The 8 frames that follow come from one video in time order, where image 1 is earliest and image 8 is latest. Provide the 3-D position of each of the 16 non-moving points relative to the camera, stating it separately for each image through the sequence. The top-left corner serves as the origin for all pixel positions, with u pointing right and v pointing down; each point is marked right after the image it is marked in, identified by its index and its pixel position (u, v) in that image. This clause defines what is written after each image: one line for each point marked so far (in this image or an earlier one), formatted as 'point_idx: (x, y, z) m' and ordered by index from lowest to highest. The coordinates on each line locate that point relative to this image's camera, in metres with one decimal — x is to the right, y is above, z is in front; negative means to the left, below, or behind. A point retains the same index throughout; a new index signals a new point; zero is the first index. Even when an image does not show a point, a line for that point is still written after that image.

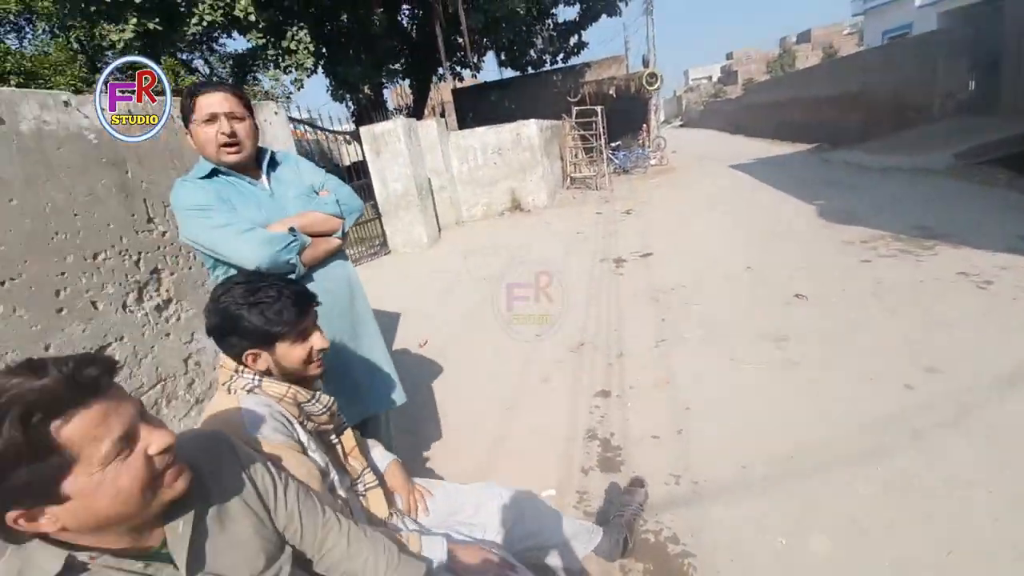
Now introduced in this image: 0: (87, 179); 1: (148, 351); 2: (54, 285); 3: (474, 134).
0: (-1.8, +0.5, +2.2) m
1: (-1.7, -0.3, +2.4) m
2: (-1.8, 0.0, +2.0) m
3: (-0.9, +3.7, +12.3) m
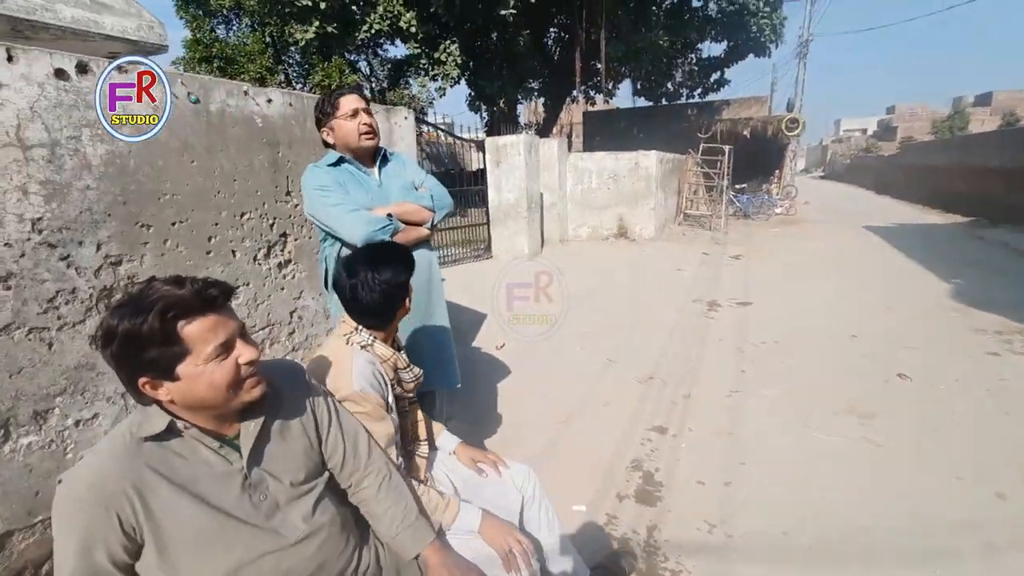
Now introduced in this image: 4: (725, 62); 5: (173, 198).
0: (-1.4, +0.8, +2.8) m
1: (-1.4, -0.1, +2.9) m
2: (-1.5, +0.3, +2.6) m
3: (+2.0, +3.2, +12.6) m
4: (+7.9, +8.4, +19.1) m
5: (-1.6, +0.4, +2.4) m
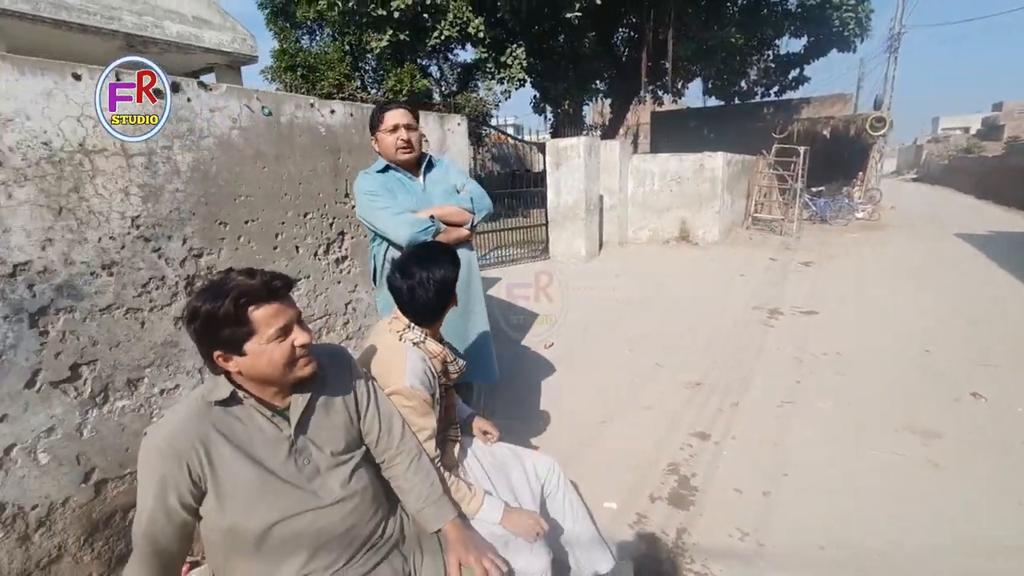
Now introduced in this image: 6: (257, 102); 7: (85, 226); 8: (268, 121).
0: (-1.2, +0.8, +3.1) m
1: (-1.2, 0.0, +3.2) m
2: (-1.3, +0.3, +2.9) m
3: (+3.4, +3.1, +12.4) m
4: (+10.3, +8.1, +18.1) m
5: (-1.4, +0.5, +2.7) m
6: (-1.4, +1.0, +2.7) m
7: (-1.8, +0.3, +2.2) m
8: (-1.3, +0.9, +2.8) m
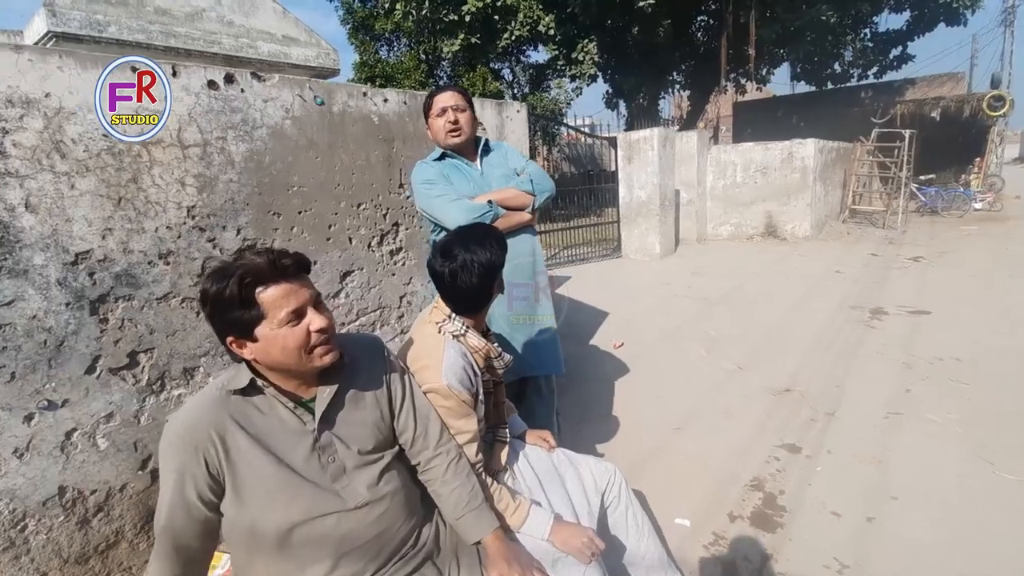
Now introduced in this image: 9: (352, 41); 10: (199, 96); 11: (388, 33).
0: (-0.8, +0.8, +3.0) m
1: (-0.8, 0.0, +3.1) m
2: (-1.0, +0.4, +2.9) m
3: (+5.0, +3.1, +11.6) m
4: (+12.6, +8.1, +16.3) m
5: (-1.1, +0.5, +2.7) m
6: (-1.1, +1.0, +2.7) m
7: (-1.6, +0.3, +2.2) m
8: (-1.0, +1.0, +2.8) m
9: (-5.0, +7.7, +16.1) m
10: (-1.4, +0.9, +2.4) m
11: (-3.8, +7.8, +15.7) m
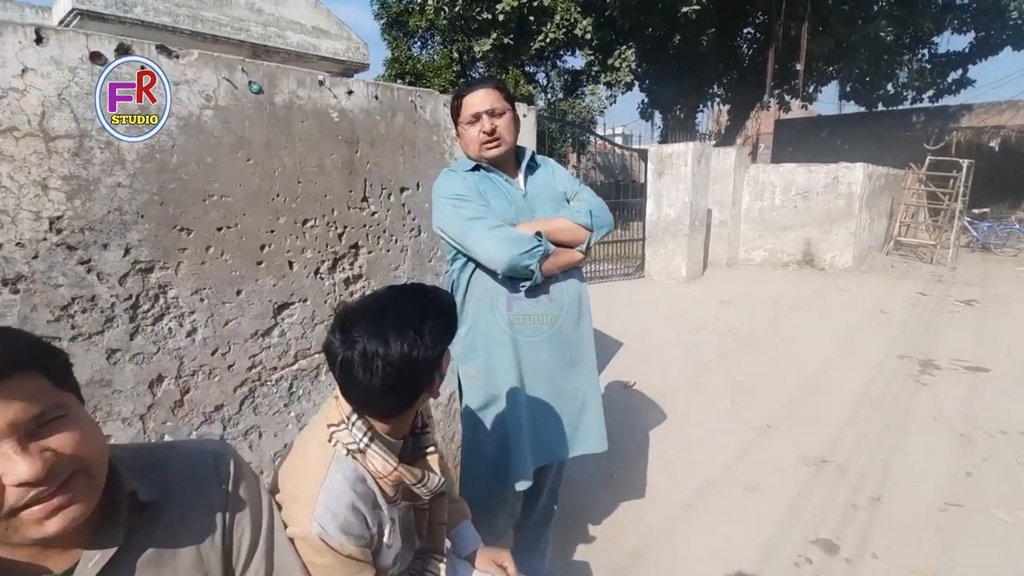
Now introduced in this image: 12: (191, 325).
0: (-0.9, +0.7, +2.4) m
1: (-0.9, -0.2, +2.5) m
2: (-1.1, +0.2, +2.3) m
3: (+5.5, +2.4, +10.7) m
4: (+13.6, +6.8, +15.1) m
5: (-1.2, +0.4, +2.1) m
6: (-1.1, +0.9, +2.1) m
7: (-1.7, +0.2, +1.7) m
8: (-1.1, +0.8, +2.2) m
9: (-3.9, +7.7, +15.7) m
10: (-1.5, +0.7, +1.8) m
11: (-2.8, +7.7, +15.3) m
12: (-1.3, -0.2, +2.1) m
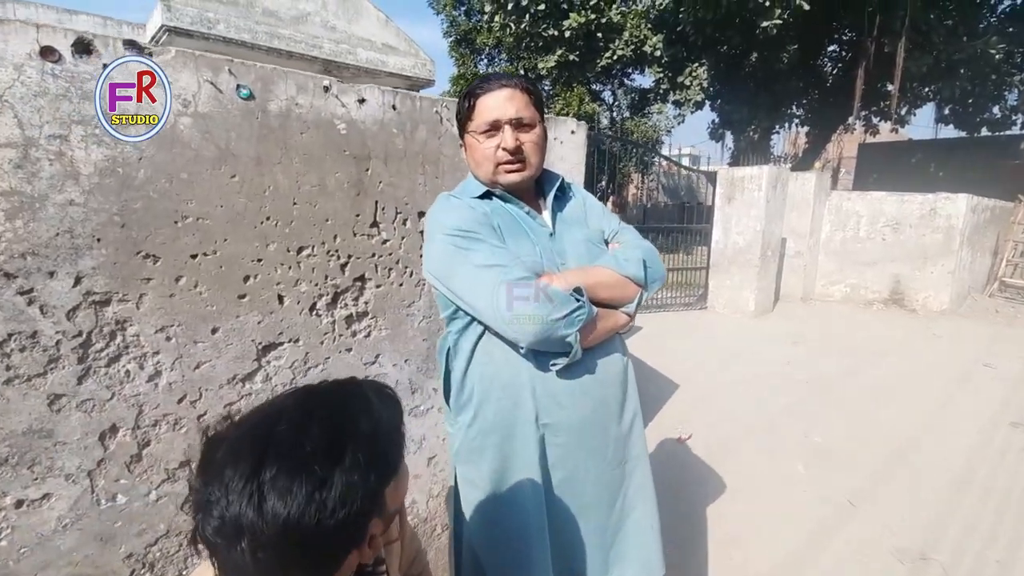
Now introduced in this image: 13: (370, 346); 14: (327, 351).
0: (-0.7, +0.5, +2.1) m
1: (-0.8, -0.3, +2.2) m
2: (-1.0, +0.1, +1.9) m
3: (+6.6, +1.6, +9.6) m
4: (+15.4, +5.5, +13.3) m
5: (-1.1, +0.2, +1.8) m
6: (-1.0, +0.7, +1.8) m
7: (-1.7, +0.1, +1.4) m
8: (-1.0, +0.7, +1.9) m
9: (-1.9, +7.2, +15.8) m
10: (-1.4, +0.6, +1.5) m
11: (-0.9, +7.2, +15.3) m
12: (-1.3, -0.3, +1.8) m
13: (-0.6, -0.3, +2.3) m
14: (-0.8, -0.3, +2.2) m
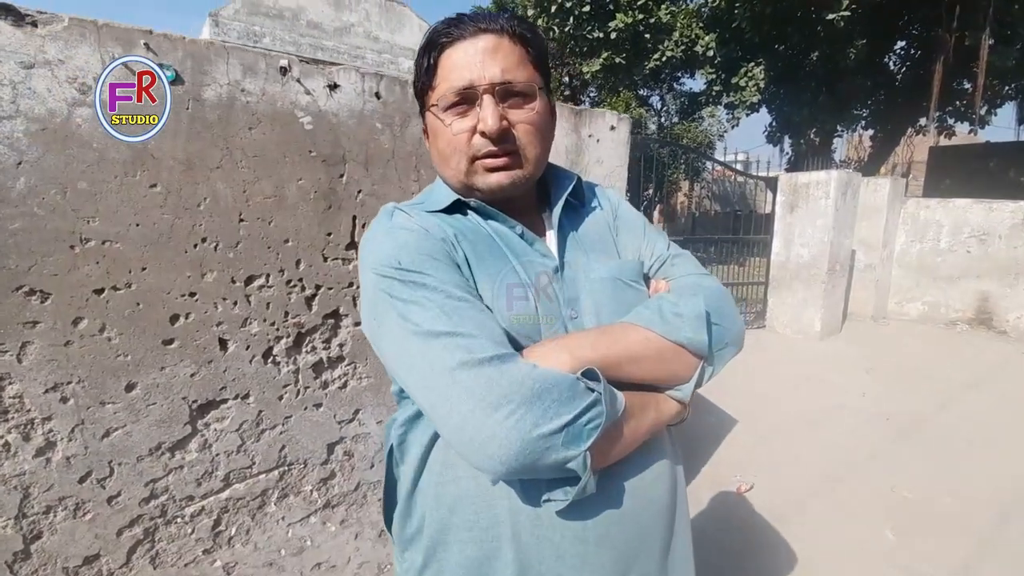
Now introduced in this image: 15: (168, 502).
0: (-0.7, +0.4, +1.6) m
1: (-0.8, -0.5, +1.7) m
2: (-1.0, -0.1, +1.5) m
3: (+7.3, +1.3, +8.5) m
4: (+16.4, +5.0, +11.5) m
5: (-1.1, +0.1, +1.4) m
6: (-1.0, +0.6, +1.4) m
7: (-1.7, 0.0, +1.0) m
8: (-0.9, +0.5, +1.4) m
9: (-0.7, +6.9, +15.5) m
10: (-1.4, +0.5, +1.1) m
11: (+0.4, +6.8, +14.9) m
12: (-1.2, -0.4, +1.4) m
13: (-0.6, -0.4, +1.8) m
14: (-0.7, -0.4, +1.7) m
15: (-1.0, -0.6, +1.6) m
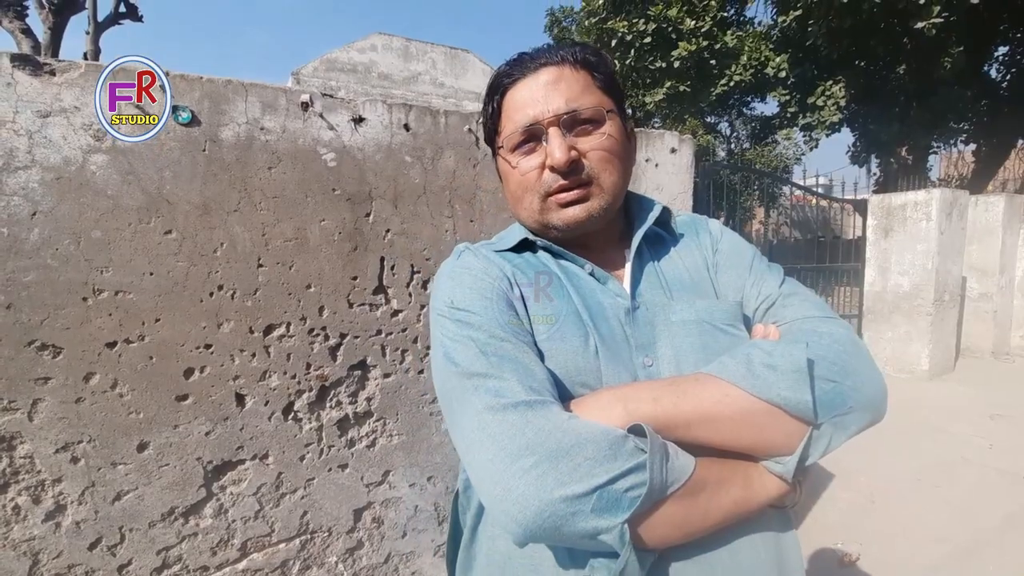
0: (-0.6, +0.2, +1.5) m
1: (-0.6, -0.6, +1.5) m
2: (-0.9, -0.2, +1.4) m
3: (+8.2, +0.9, +7.4) m
4: (+17.6, +4.6, +9.3) m
5: (-1.0, 0.0, +1.3) m
6: (-0.9, +0.5, +1.3) m
7: (-1.6, -0.1, +1.0) m
8: (-0.8, +0.4, +1.3) m
9: (+1.2, +5.8, +15.6) m
10: (-1.4, +0.4, +1.1) m
11: (+2.1, +5.8, +14.9) m
12: (-1.1, -0.5, +1.3) m
13: (-0.4, -0.5, +1.6) m
14: (-0.6, -0.5, +1.6) m
15: (-0.9, -0.8, +1.4) m
